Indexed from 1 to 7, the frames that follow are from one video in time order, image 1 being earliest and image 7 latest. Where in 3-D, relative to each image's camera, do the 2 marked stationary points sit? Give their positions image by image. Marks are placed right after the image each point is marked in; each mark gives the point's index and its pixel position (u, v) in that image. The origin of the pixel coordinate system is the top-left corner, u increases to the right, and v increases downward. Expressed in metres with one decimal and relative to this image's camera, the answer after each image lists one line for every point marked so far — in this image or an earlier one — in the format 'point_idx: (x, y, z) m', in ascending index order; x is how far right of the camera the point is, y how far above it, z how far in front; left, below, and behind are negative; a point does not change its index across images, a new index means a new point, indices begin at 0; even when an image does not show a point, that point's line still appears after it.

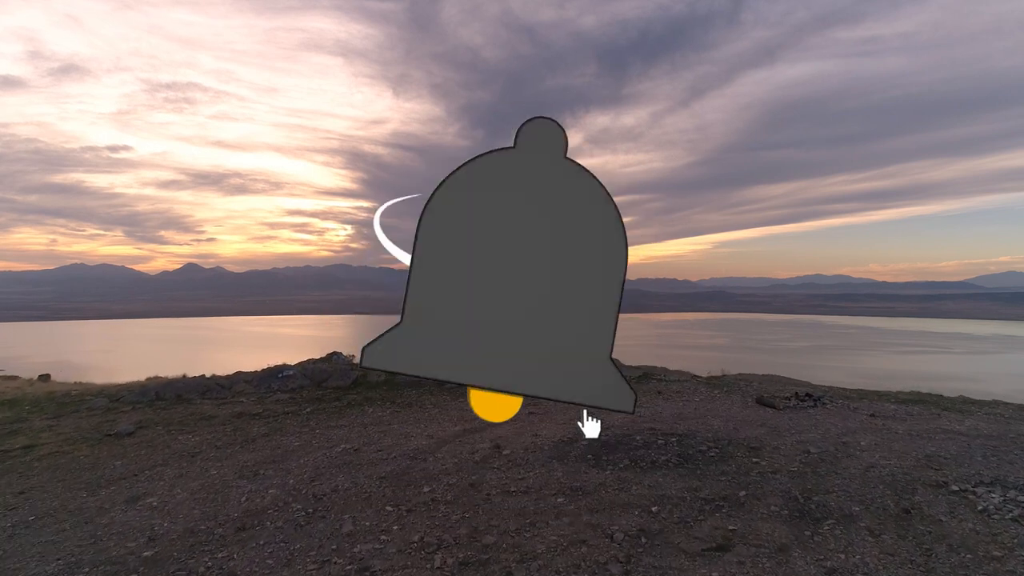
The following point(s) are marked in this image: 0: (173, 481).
0: (-5.2, -3.0, +7.9) m
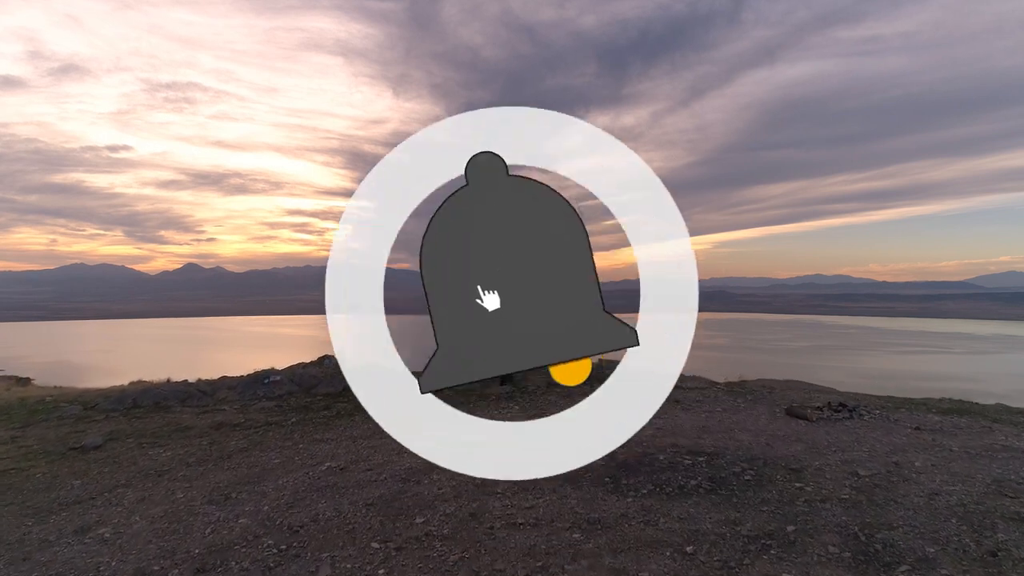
0: (-5.1, -3.0, +6.9) m
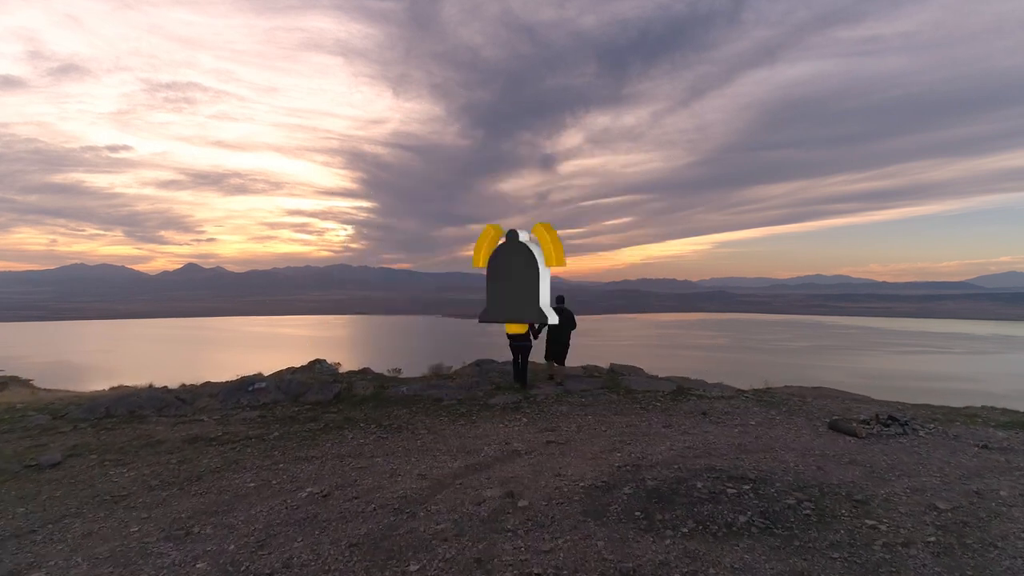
0: (-4.9, -3.0, +6.8) m
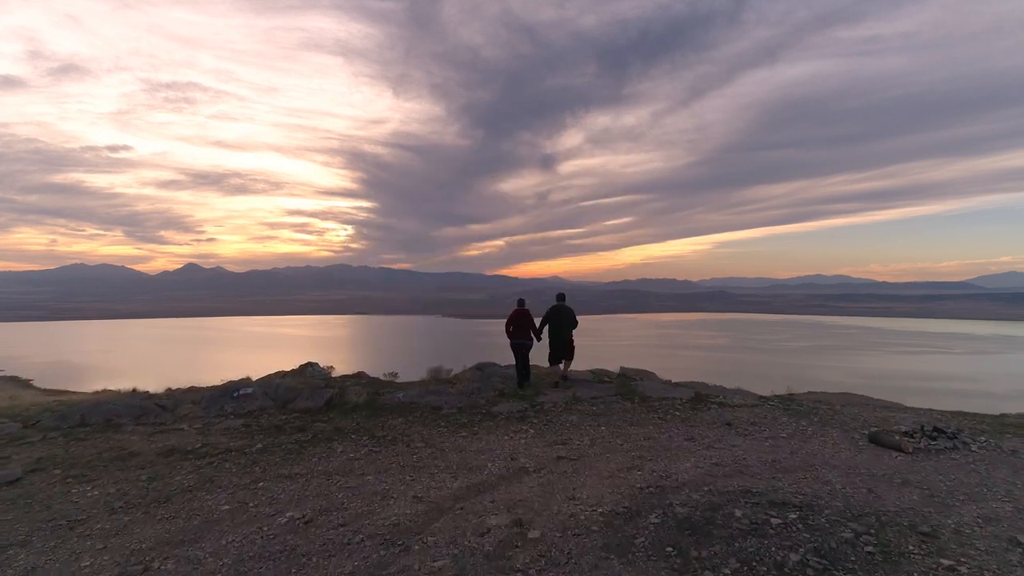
0: (-5.0, -3.1, +7.0) m
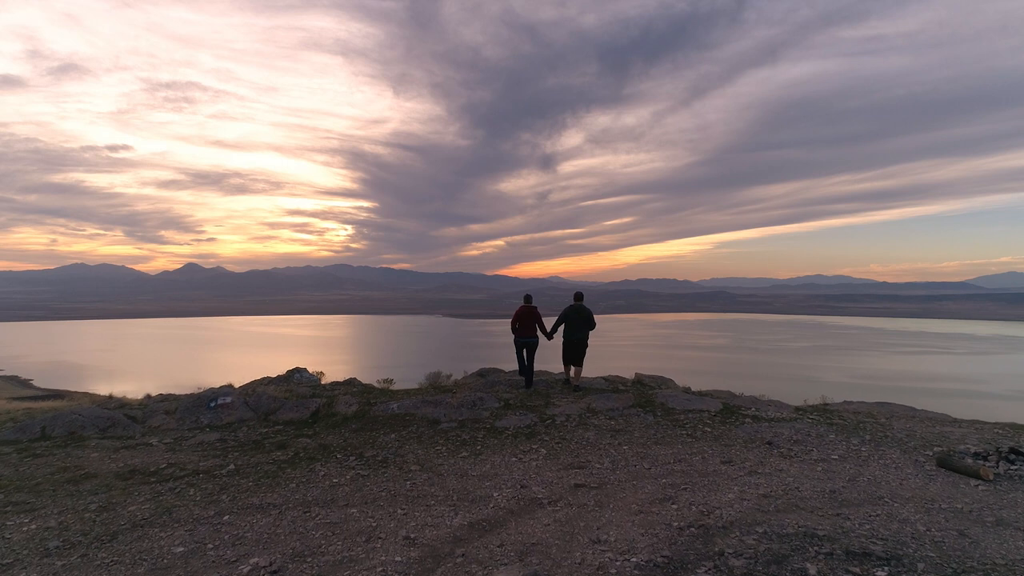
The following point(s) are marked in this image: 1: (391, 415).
0: (-4.8, -3.1, +5.8) m
1: (-2.5, -2.6, +10.5) m
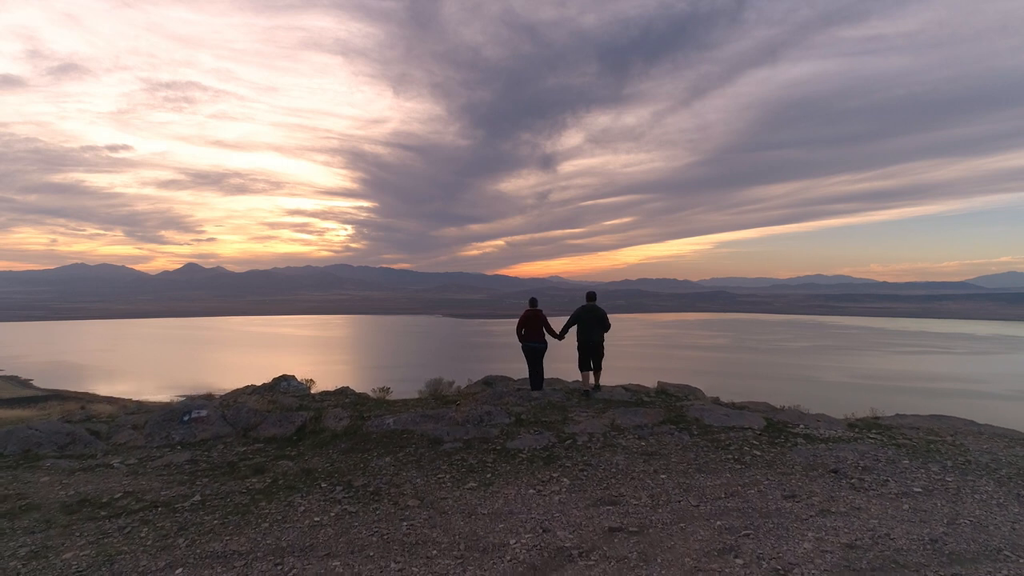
0: (-4.6, -3.1, +4.5) m
1: (-2.2, -2.5, +9.2) m
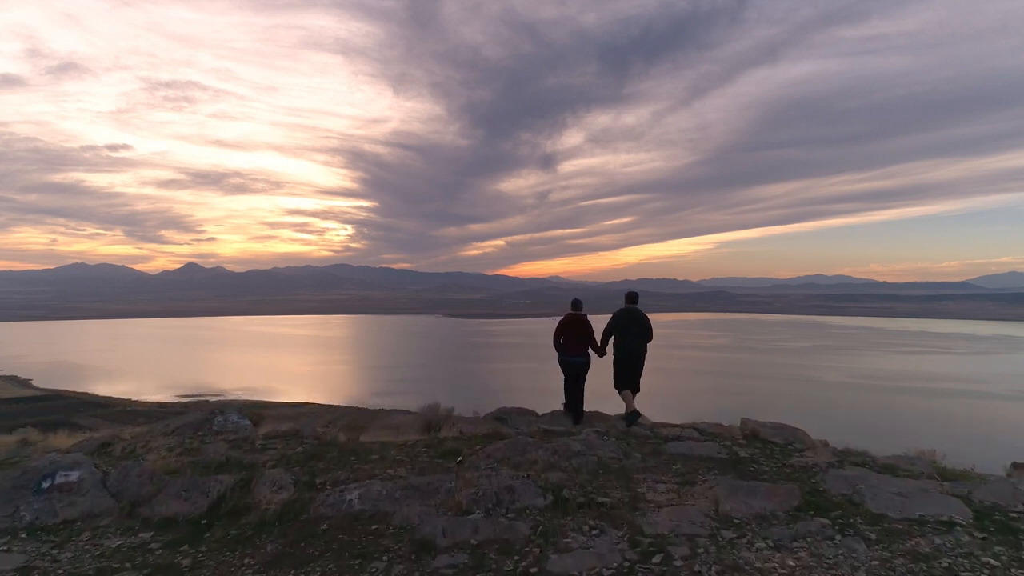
0: (-4.2, -3.2, +3.8) m
1: (-1.8, -2.7, +8.5) m
